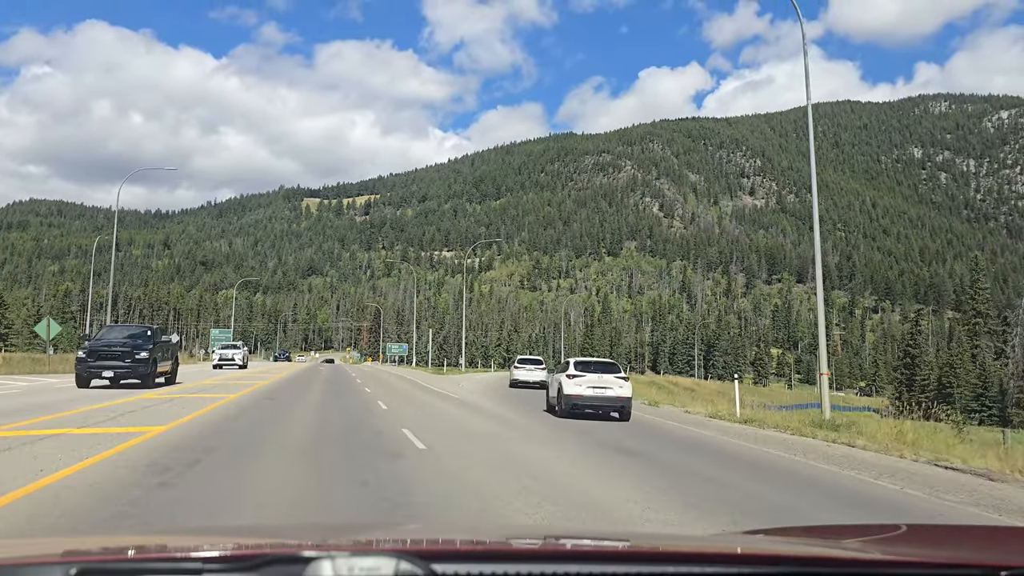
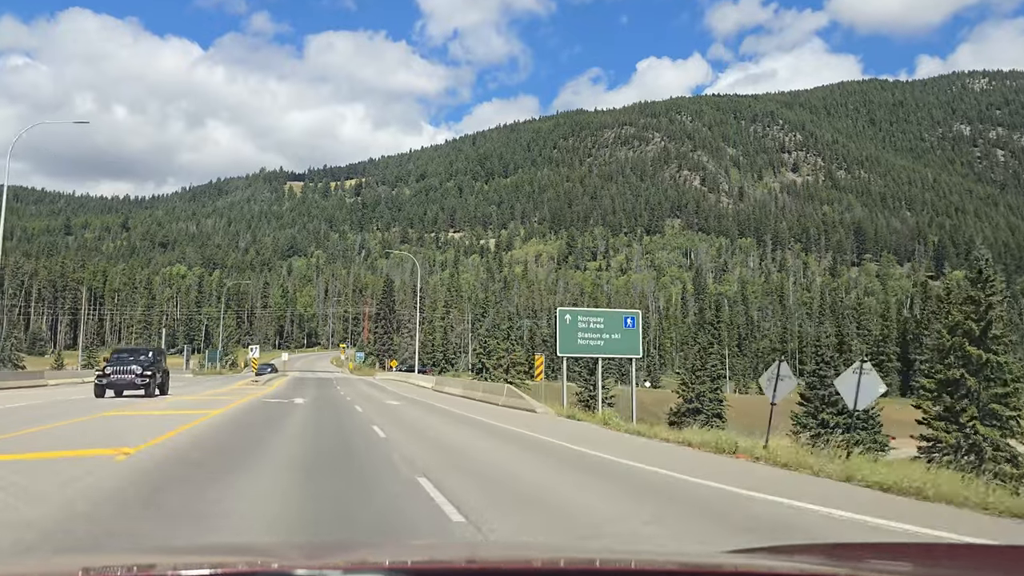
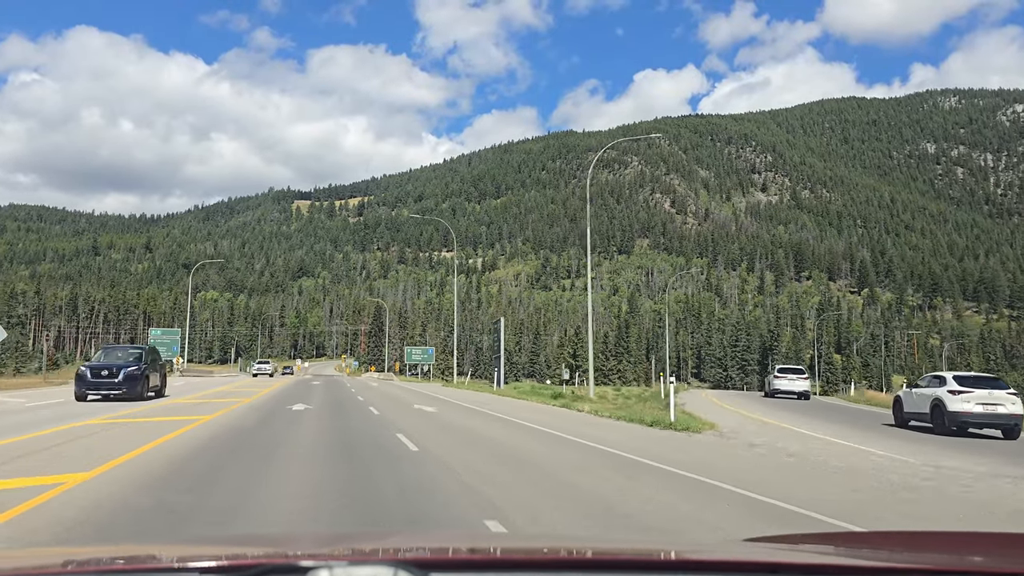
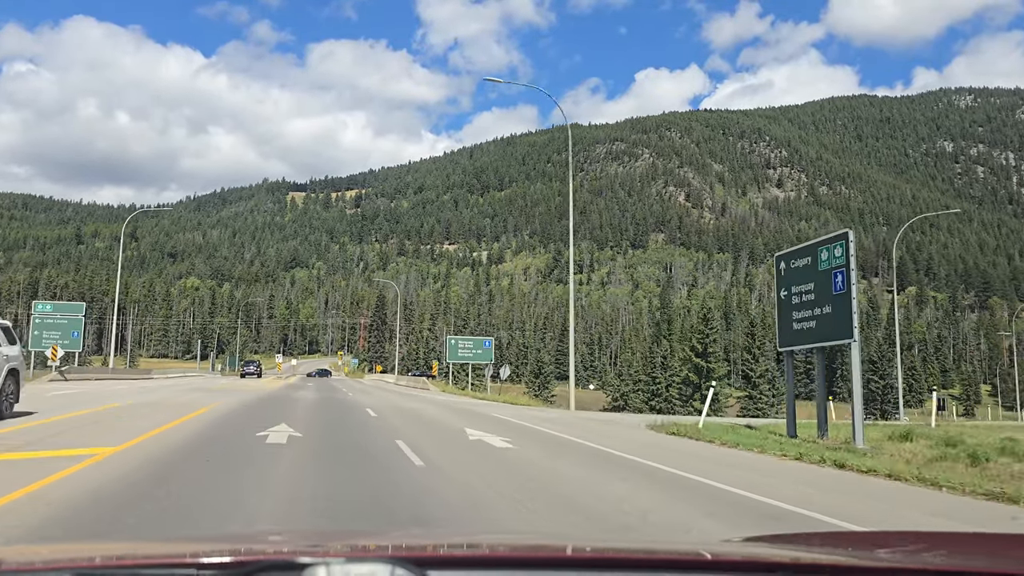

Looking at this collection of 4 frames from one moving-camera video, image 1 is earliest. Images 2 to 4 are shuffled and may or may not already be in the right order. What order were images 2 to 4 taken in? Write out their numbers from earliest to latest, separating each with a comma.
3, 4, 2
